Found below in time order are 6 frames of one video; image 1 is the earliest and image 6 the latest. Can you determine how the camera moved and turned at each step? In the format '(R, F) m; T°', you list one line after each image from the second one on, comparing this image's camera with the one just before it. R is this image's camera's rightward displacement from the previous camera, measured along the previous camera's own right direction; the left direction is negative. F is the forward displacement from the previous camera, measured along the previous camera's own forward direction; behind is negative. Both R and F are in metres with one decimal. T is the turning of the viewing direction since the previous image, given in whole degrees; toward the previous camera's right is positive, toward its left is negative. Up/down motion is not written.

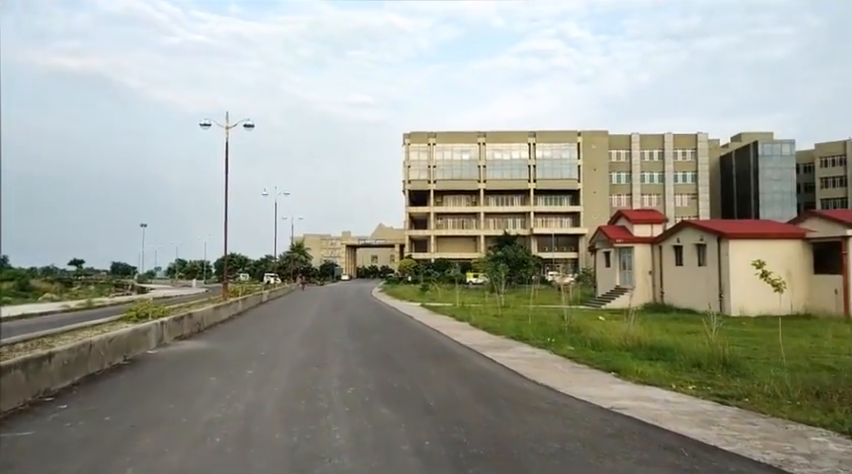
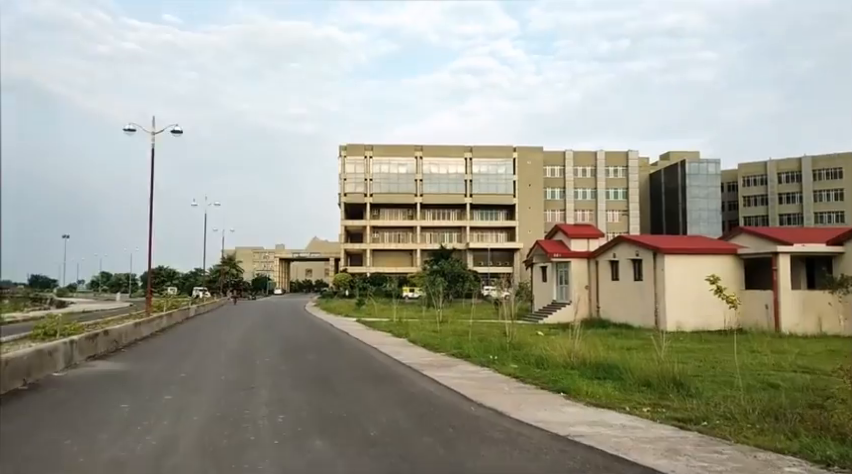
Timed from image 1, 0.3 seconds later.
(-0.1, +0.9) m; +6°
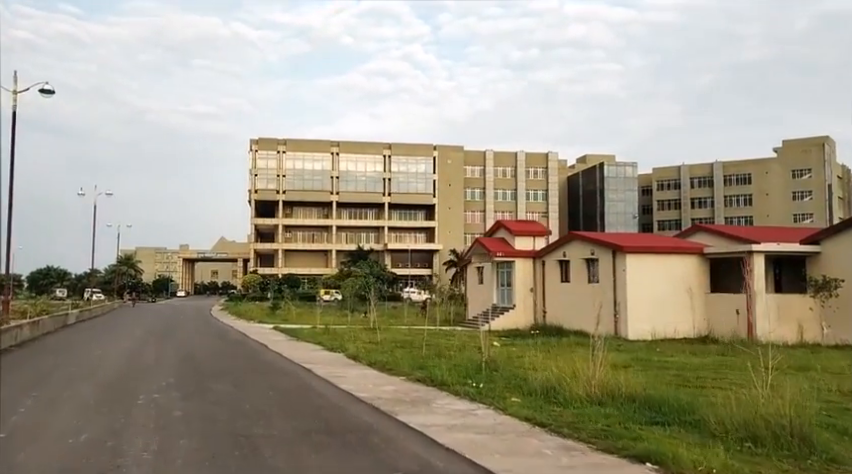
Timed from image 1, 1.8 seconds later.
(-1.0, +4.9) m; +8°
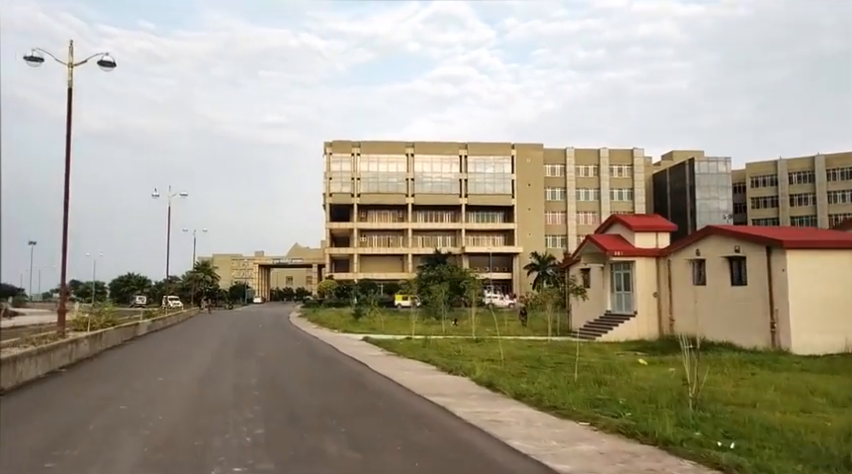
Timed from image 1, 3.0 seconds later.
(-1.8, +4.3) m; -6°
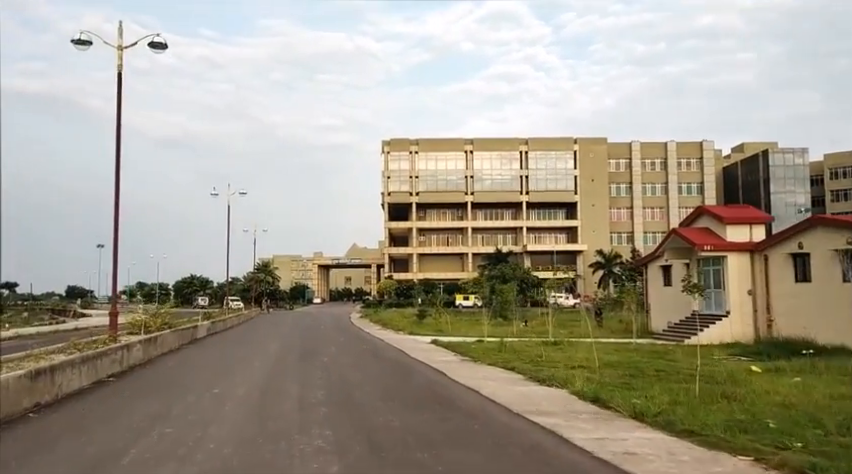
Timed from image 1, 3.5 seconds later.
(-0.6, +2.0) m; -5°
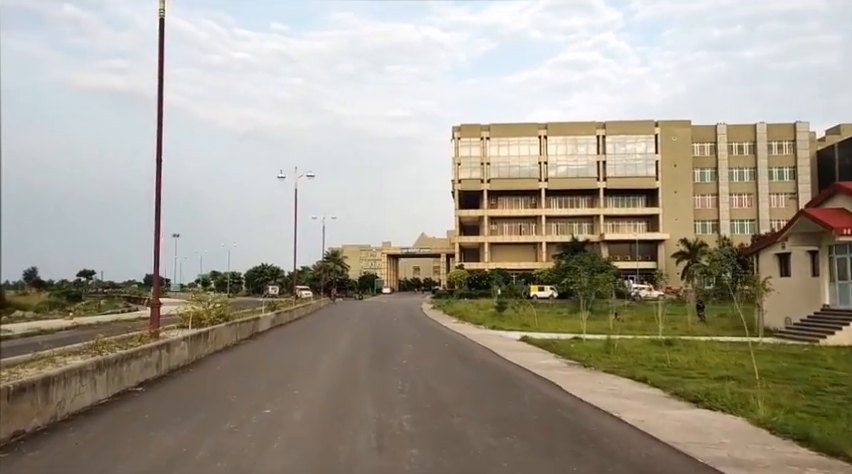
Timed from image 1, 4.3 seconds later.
(-0.7, +3.2) m; -6°
